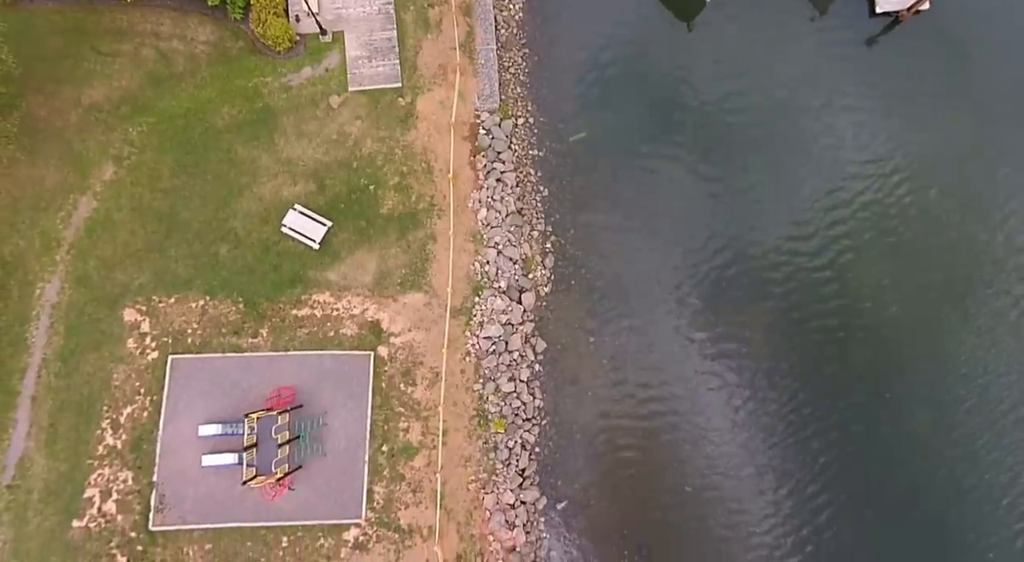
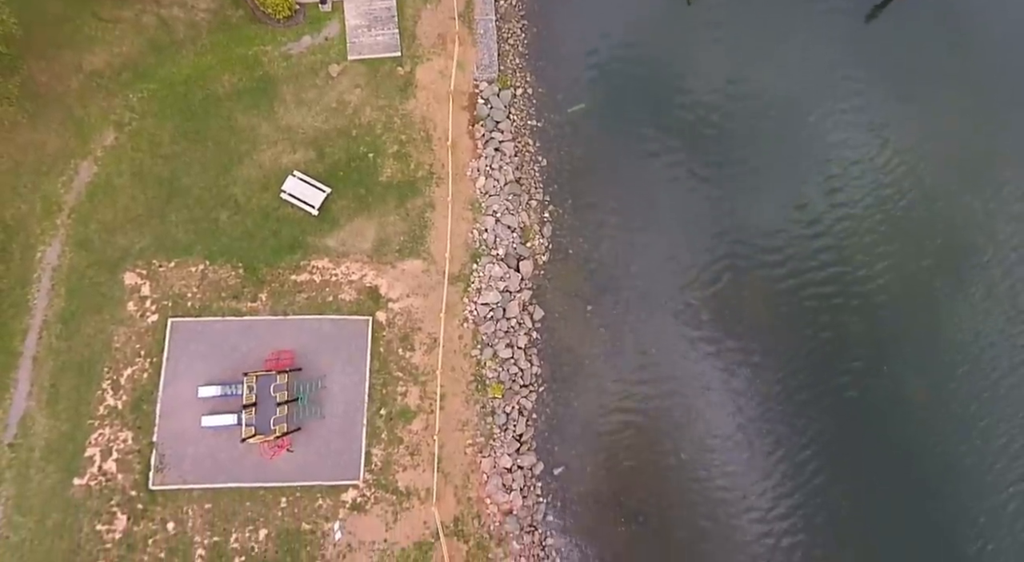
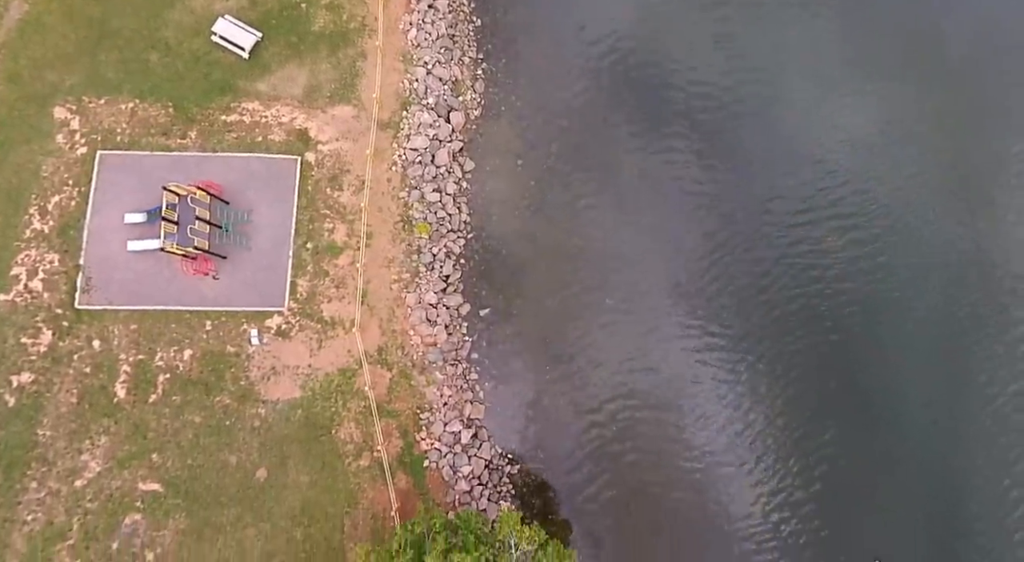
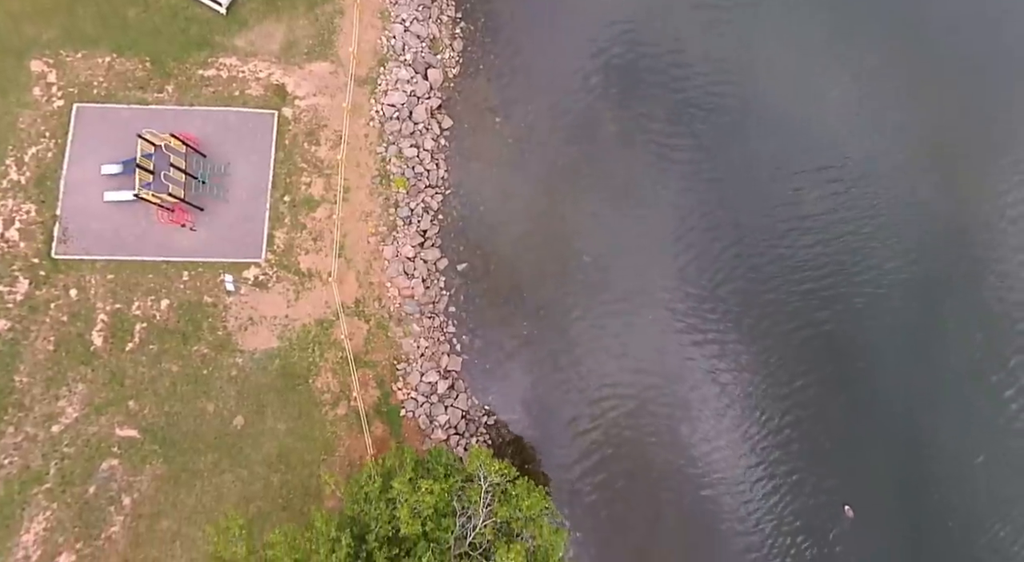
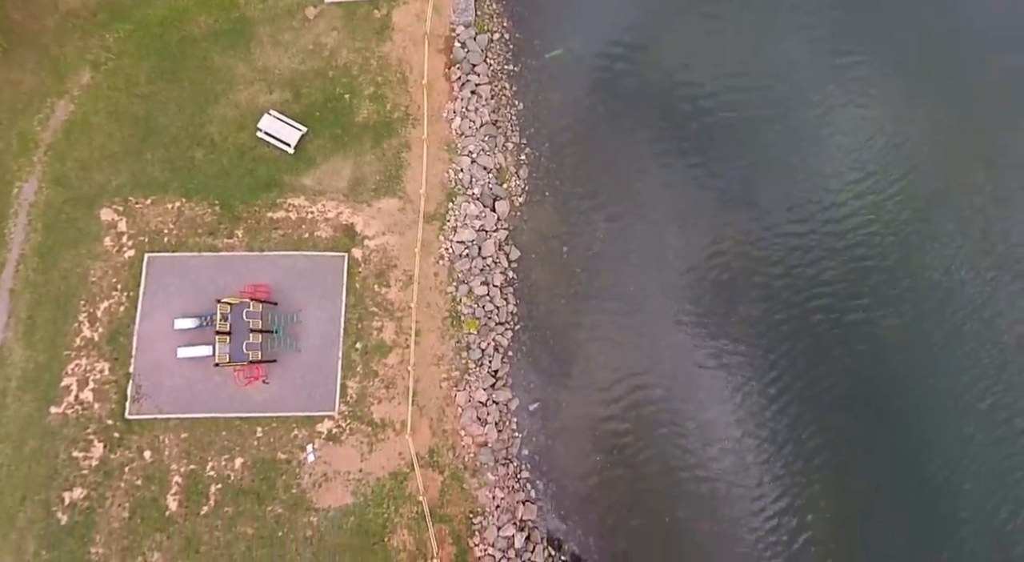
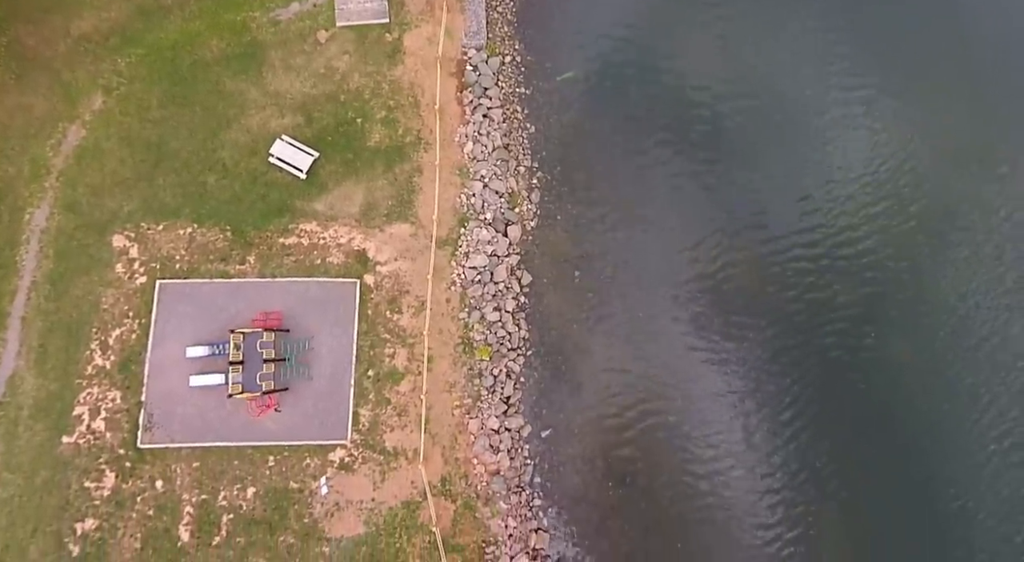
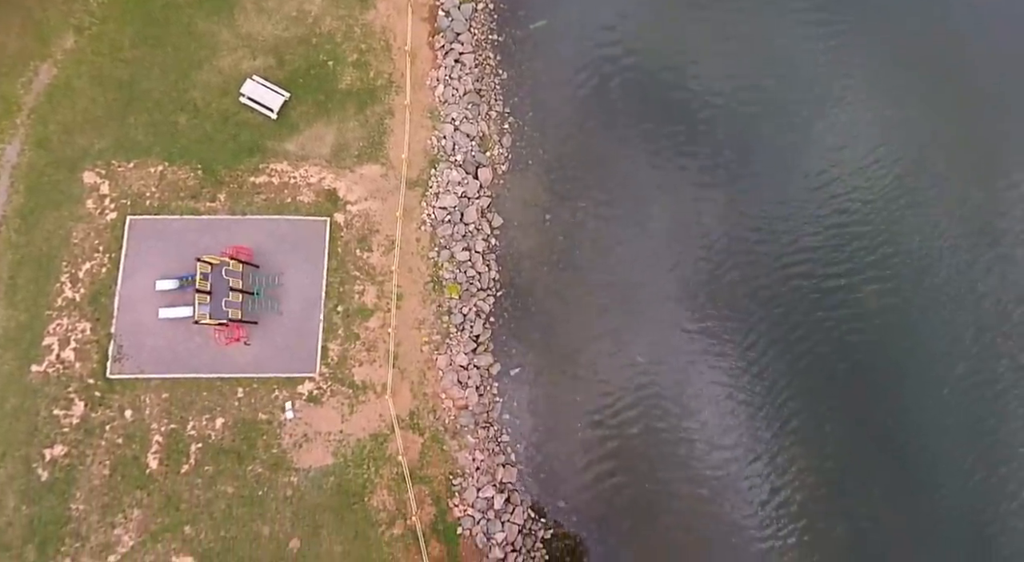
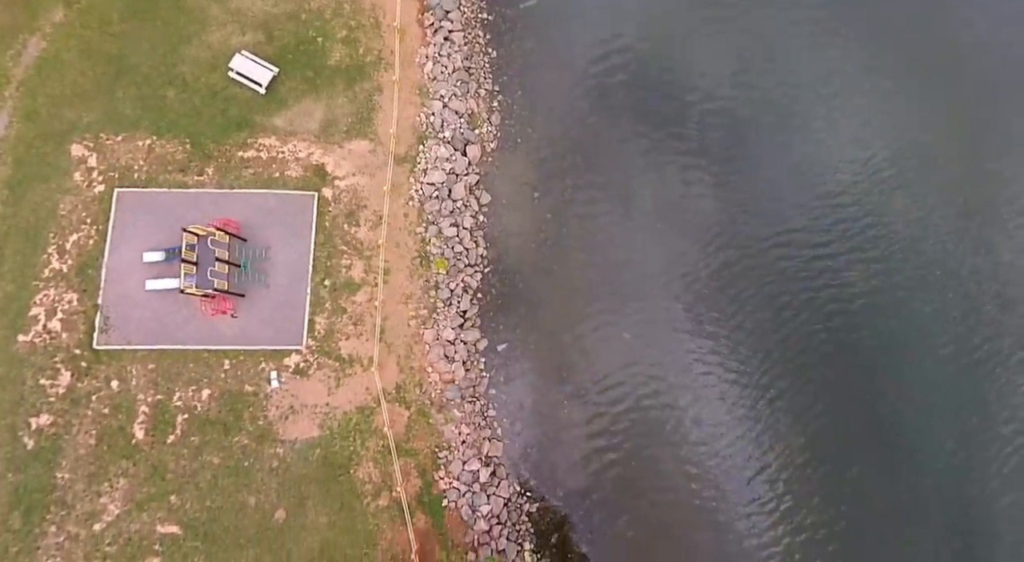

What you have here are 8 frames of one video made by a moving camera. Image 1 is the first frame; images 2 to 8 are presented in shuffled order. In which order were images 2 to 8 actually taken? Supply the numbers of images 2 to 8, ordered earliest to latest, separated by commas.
2, 6, 5, 7, 8, 3, 4
